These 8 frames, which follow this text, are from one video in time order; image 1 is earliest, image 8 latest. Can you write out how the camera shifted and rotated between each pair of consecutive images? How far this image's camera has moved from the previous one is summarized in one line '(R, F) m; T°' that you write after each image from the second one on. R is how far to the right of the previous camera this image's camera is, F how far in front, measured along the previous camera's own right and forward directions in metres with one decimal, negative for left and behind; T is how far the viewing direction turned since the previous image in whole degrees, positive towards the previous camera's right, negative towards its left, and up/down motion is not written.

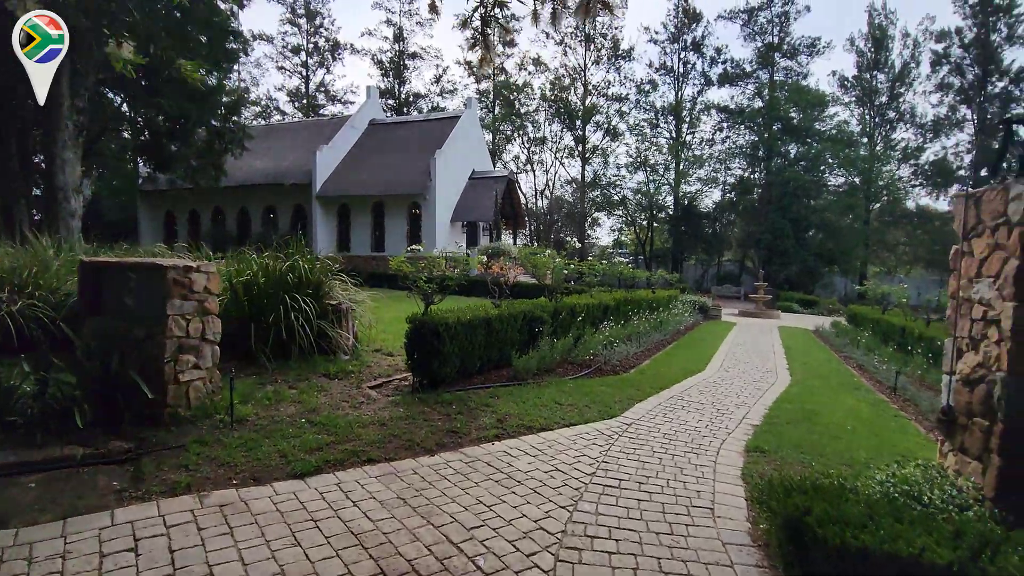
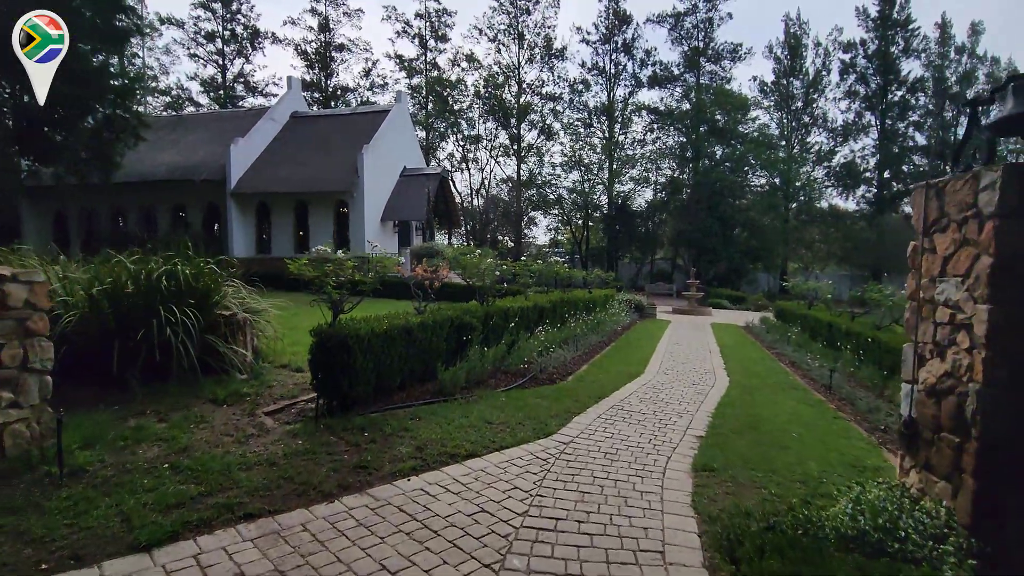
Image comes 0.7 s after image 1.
(+0.2, +0.6) m; +7°
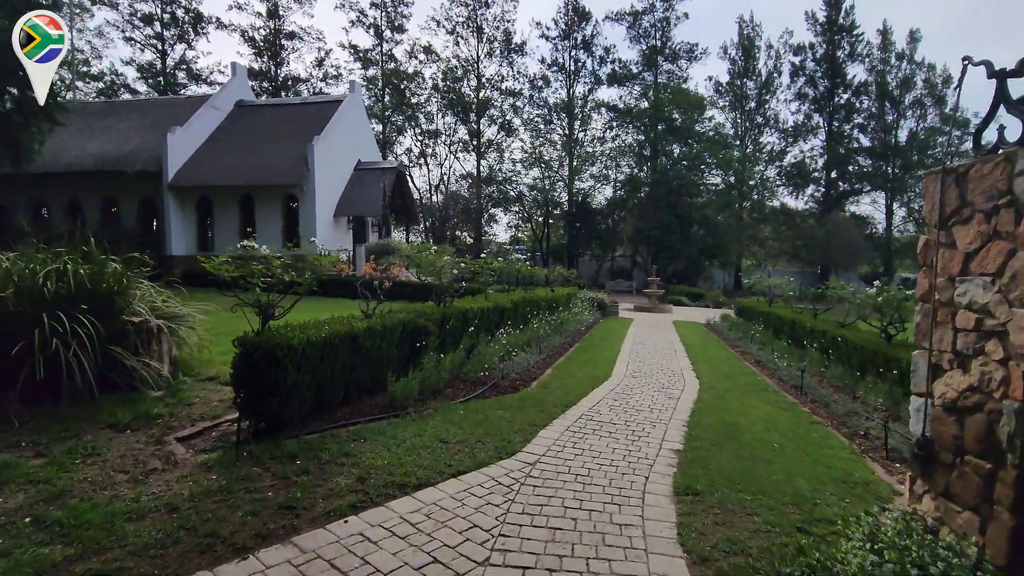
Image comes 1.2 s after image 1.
(0.0, +0.5) m; +4°
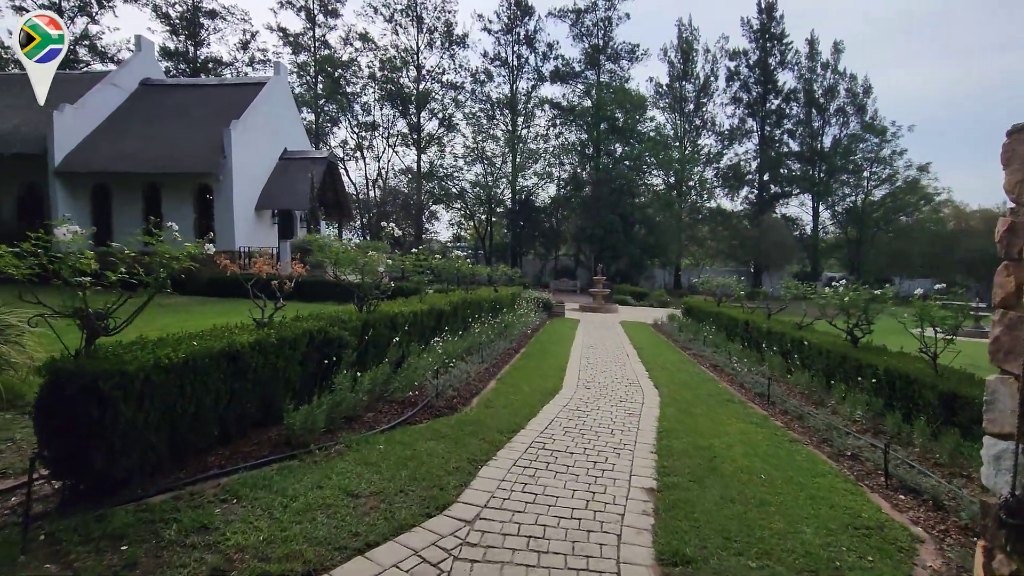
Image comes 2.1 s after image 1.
(+0.1, +1.0) m; +6°
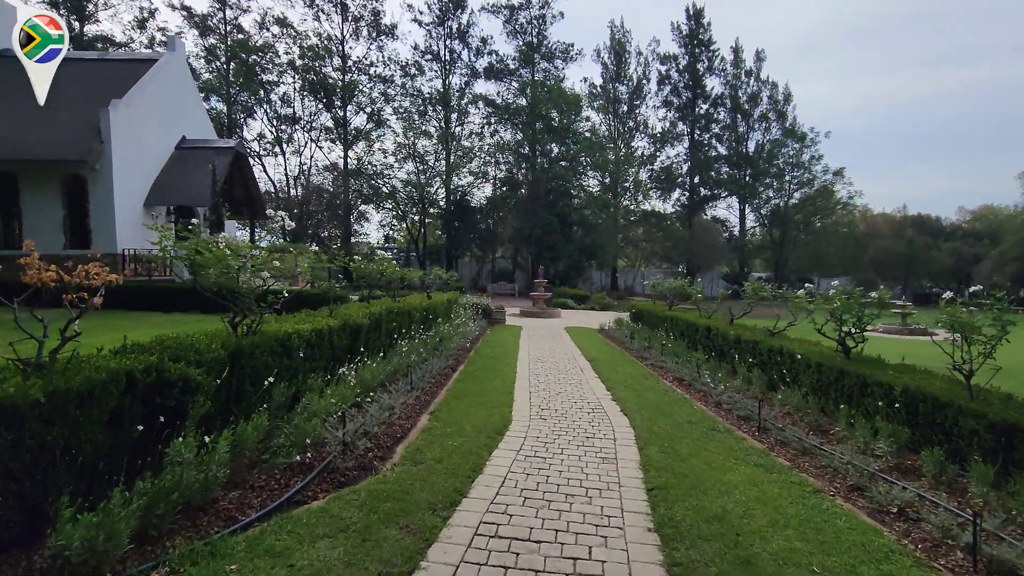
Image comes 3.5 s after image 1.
(0.0, +1.4) m; +7°
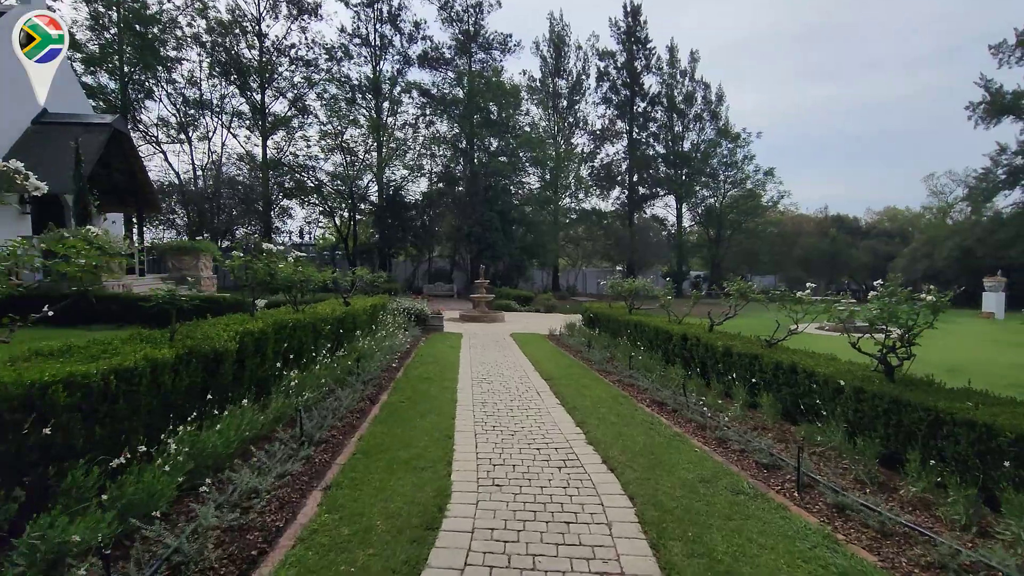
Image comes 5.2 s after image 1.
(0.0, +1.8) m; +7°
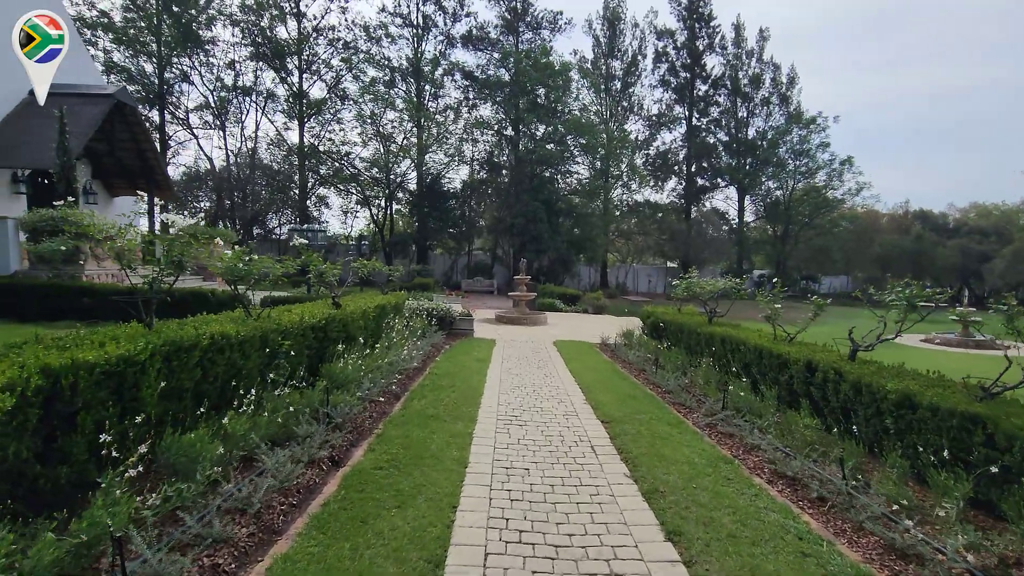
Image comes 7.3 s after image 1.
(0.0, +2.2) m; -5°
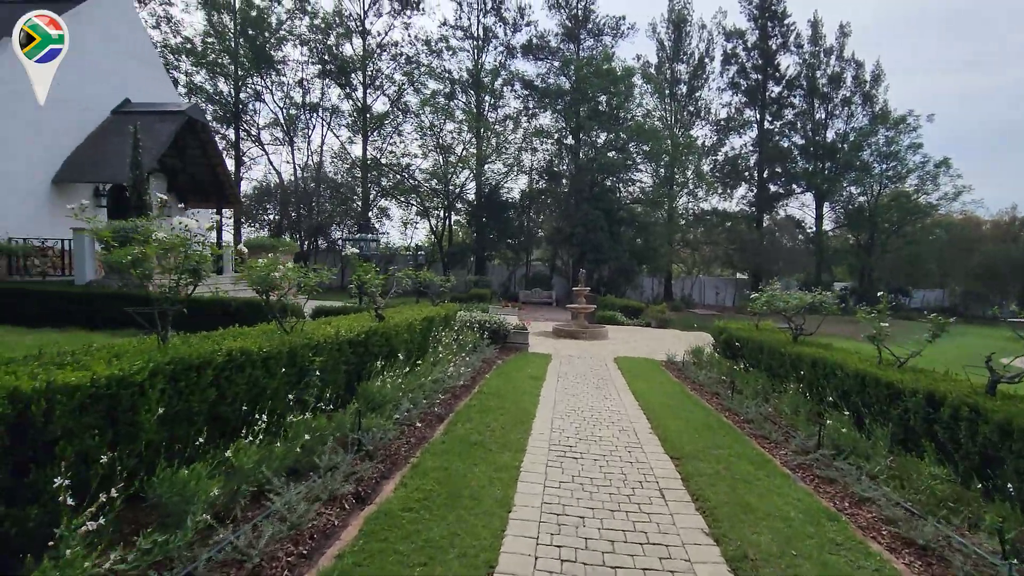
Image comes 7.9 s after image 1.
(0.0, +0.6) m; -7°
